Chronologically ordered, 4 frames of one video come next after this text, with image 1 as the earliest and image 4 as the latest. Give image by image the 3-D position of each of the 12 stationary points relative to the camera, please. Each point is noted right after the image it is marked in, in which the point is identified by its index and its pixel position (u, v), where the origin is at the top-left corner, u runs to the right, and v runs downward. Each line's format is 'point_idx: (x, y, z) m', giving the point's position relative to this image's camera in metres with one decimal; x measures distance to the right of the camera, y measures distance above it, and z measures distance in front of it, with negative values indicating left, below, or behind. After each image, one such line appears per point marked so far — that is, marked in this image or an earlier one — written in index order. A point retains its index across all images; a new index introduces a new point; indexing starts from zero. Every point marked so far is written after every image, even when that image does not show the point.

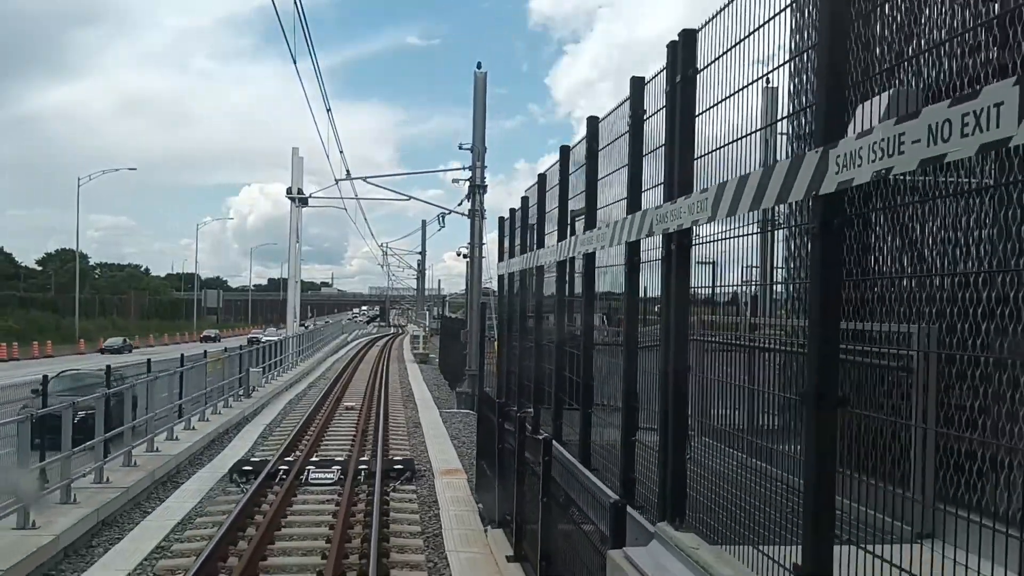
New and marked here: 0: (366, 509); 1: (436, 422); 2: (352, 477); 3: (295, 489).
0: (-1.9, -2.5, +11.6) m
1: (-1.7, -2.7, +19.6) m
2: (-2.3, -2.5, +13.3) m
3: (-2.9, -2.5, +12.8) m
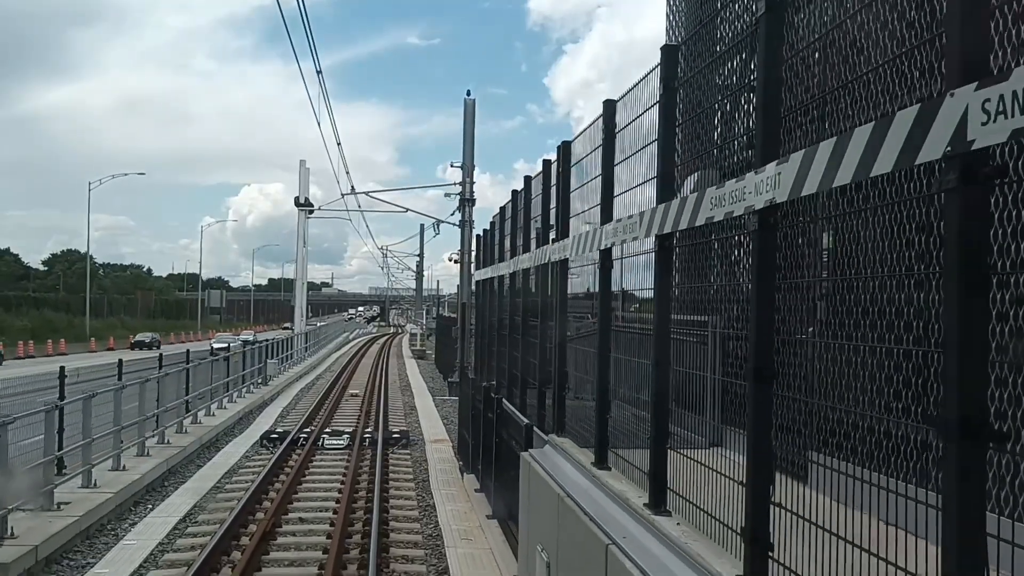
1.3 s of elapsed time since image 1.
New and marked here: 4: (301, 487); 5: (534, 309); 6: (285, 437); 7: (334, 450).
0: (-2.0, -2.5, +12.5) m
1: (-1.9, -2.7, +20.5) m
2: (-2.5, -2.5, +14.2) m
3: (-3.1, -2.5, +13.7) m
4: (-2.6, -2.4, +10.9) m
5: (+0.2, -0.2, +8.7) m
6: (-3.8, -2.5, +14.6) m
7: (-2.8, -2.5, +13.9) m
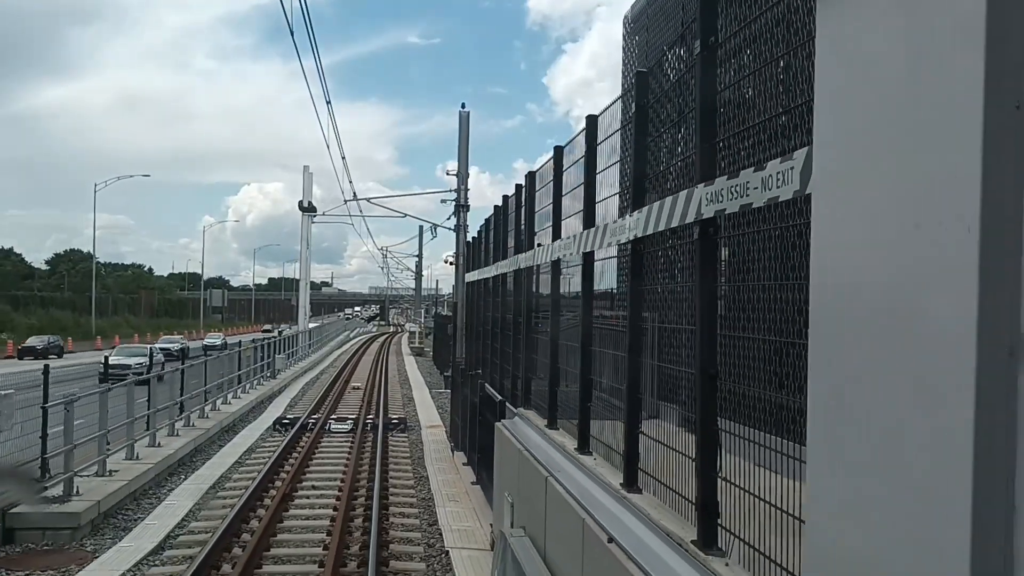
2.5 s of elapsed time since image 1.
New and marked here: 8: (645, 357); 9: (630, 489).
0: (-2.2, -2.5, +13.7) m
1: (-2.1, -2.7, +21.7) m
2: (-2.6, -2.5, +15.4) m
3: (-3.2, -2.5, +15.0) m
4: (-2.8, -2.4, +12.1) m
5: (0.0, -0.2, +9.9) m
6: (-4.0, -2.5, +15.9) m
7: (-3.0, -2.5, +15.2) m
8: (+0.6, -0.3, +4.0) m
9: (+0.5, -0.9, +4.0) m
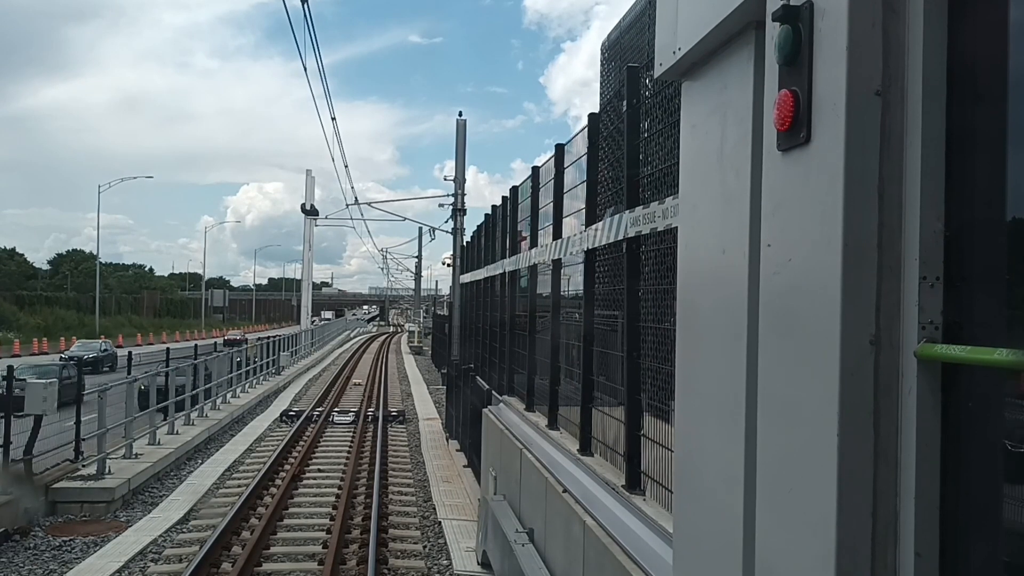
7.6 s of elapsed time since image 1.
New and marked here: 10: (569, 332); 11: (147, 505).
0: (-2.3, -2.5, +14.6) m
1: (-2.2, -2.8, +22.6) m
2: (-2.8, -2.5, +16.2) m
3: (-3.4, -2.5, +15.8) m
4: (-2.9, -2.5, +13.0) m
5: (-0.1, -0.2, +10.8) m
6: (-4.1, -2.5, +16.7) m
7: (-3.1, -2.5, +16.0) m
8: (+0.5, -0.3, +4.8) m
9: (+0.4, -0.9, +4.8) m
10: (+0.4, -0.3, +5.7) m
11: (-3.9, -2.3, +9.3) m
